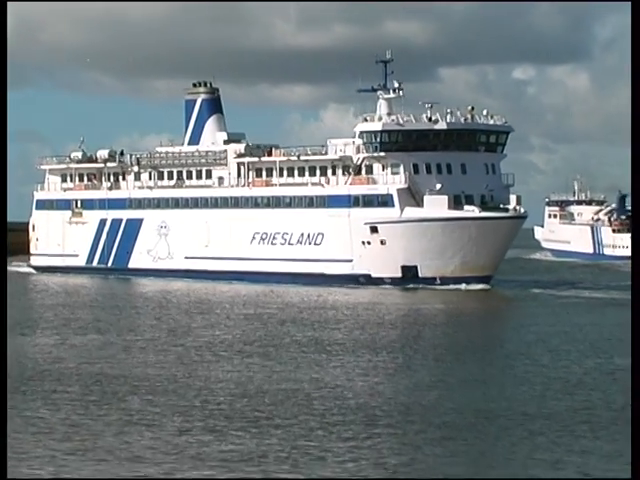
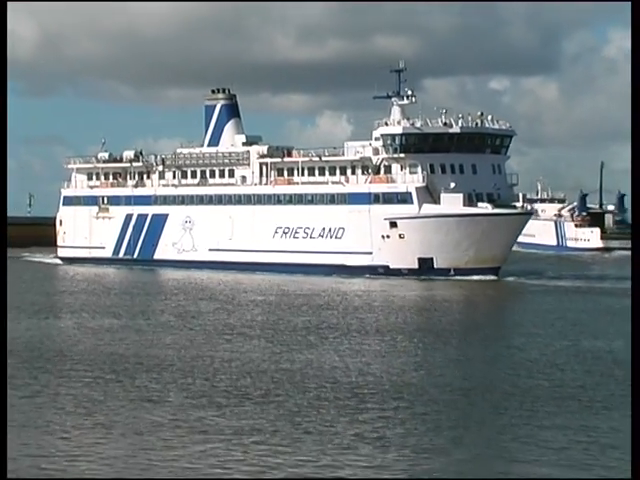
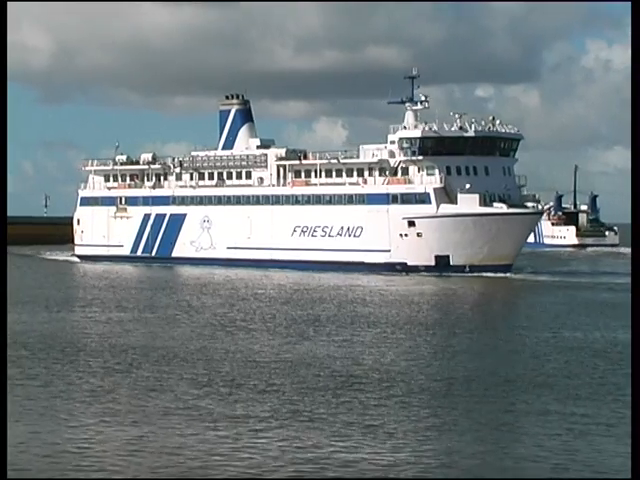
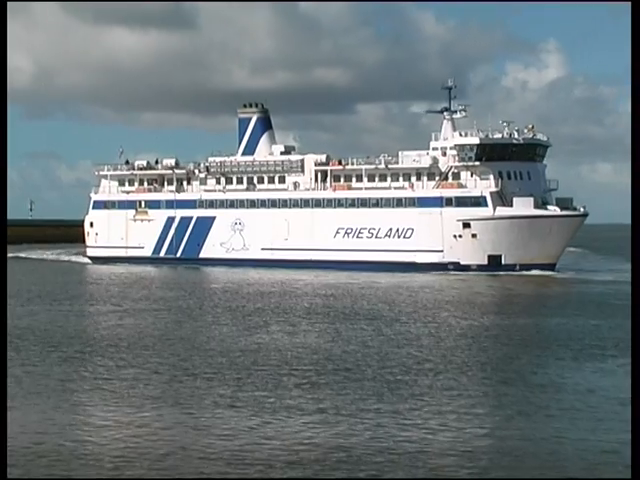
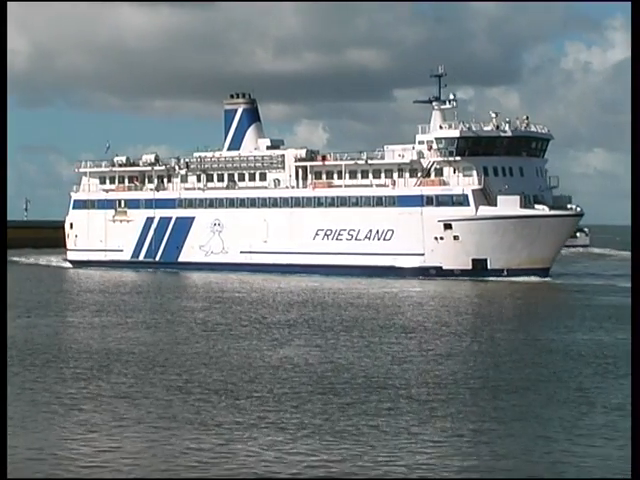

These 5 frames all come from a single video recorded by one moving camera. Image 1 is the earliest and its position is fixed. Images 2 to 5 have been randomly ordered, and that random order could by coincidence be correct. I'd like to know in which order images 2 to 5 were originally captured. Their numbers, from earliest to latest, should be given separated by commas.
2, 3, 5, 4
